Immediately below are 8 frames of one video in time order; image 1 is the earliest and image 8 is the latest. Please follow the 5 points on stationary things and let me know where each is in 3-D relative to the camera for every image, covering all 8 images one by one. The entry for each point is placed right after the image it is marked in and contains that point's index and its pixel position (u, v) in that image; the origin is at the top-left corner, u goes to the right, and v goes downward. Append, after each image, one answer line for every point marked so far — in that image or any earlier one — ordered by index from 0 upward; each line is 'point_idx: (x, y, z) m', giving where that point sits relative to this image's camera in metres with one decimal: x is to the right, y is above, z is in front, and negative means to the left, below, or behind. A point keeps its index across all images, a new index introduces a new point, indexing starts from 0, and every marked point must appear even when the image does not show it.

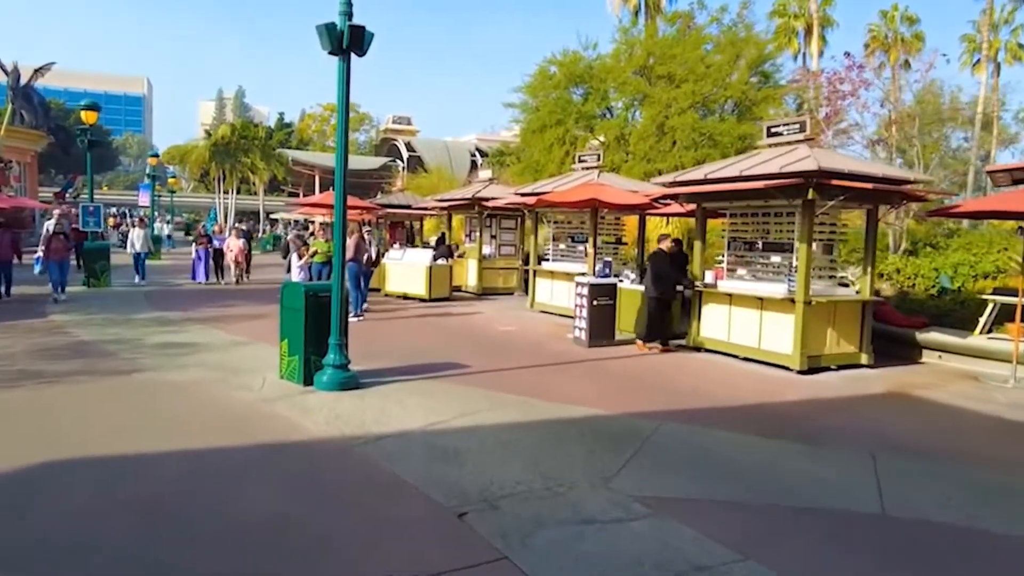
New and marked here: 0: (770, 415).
0: (+2.8, -1.4, +8.1) m
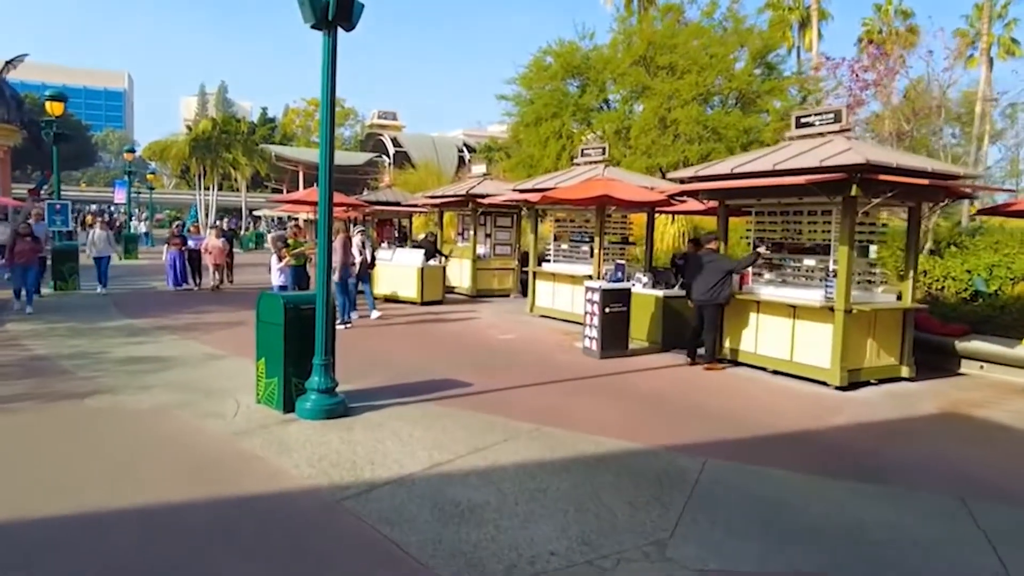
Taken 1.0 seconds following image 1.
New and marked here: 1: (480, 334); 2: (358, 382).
0: (+2.9, -1.5, +7.0) m
1: (-0.6, -0.8, +13.0) m
2: (-1.8, -1.1, +8.8) m
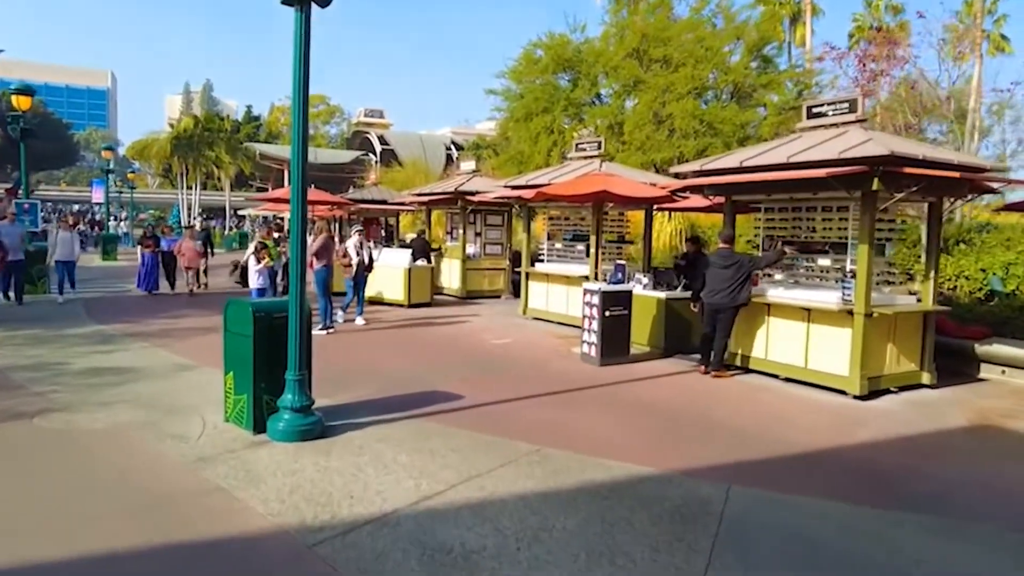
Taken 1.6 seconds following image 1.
0: (+2.9, -1.5, +6.4) m
1: (-0.7, -0.8, +12.2) m
2: (-1.9, -1.2, +8.1) m
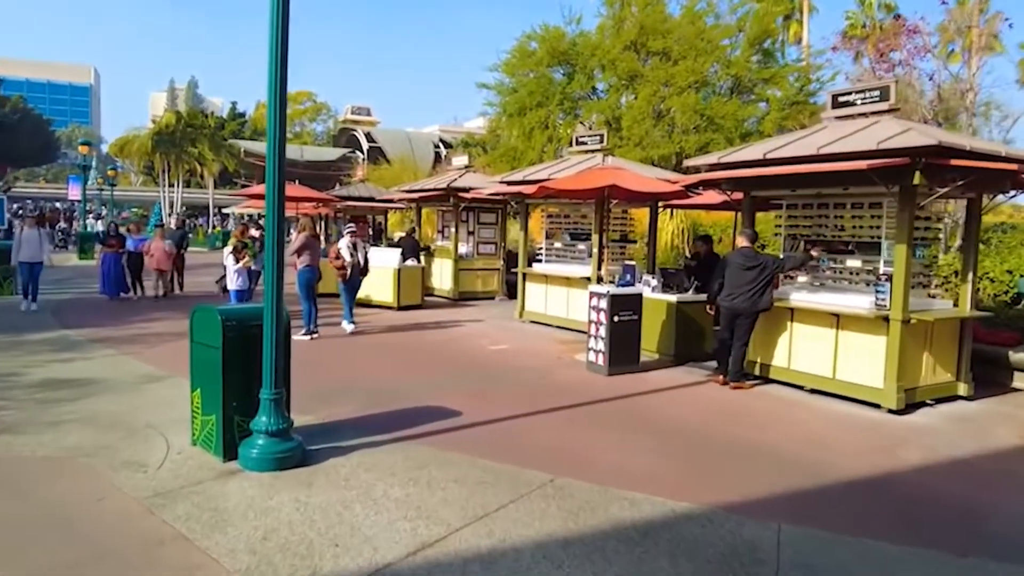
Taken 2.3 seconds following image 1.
0: (+3.0, -1.6, +5.6) m
1: (-0.7, -0.9, +11.4) m
2: (-1.9, -1.2, +7.2) m
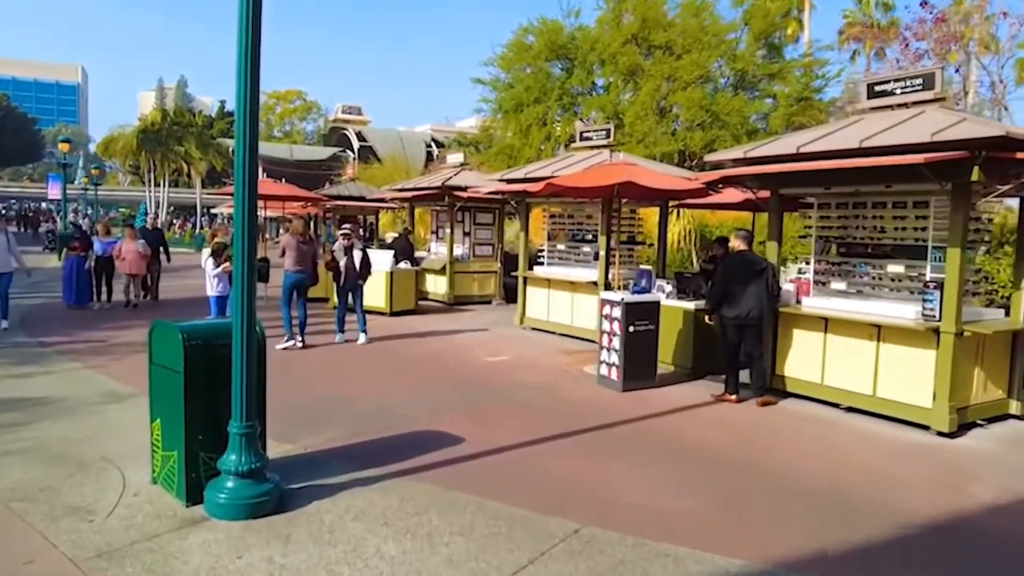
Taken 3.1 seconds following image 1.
0: (+3.1, -1.7, +4.8) m
1: (-0.7, -1.0, +10.5) m
2: (-1.8, -1.3, +6.4) m
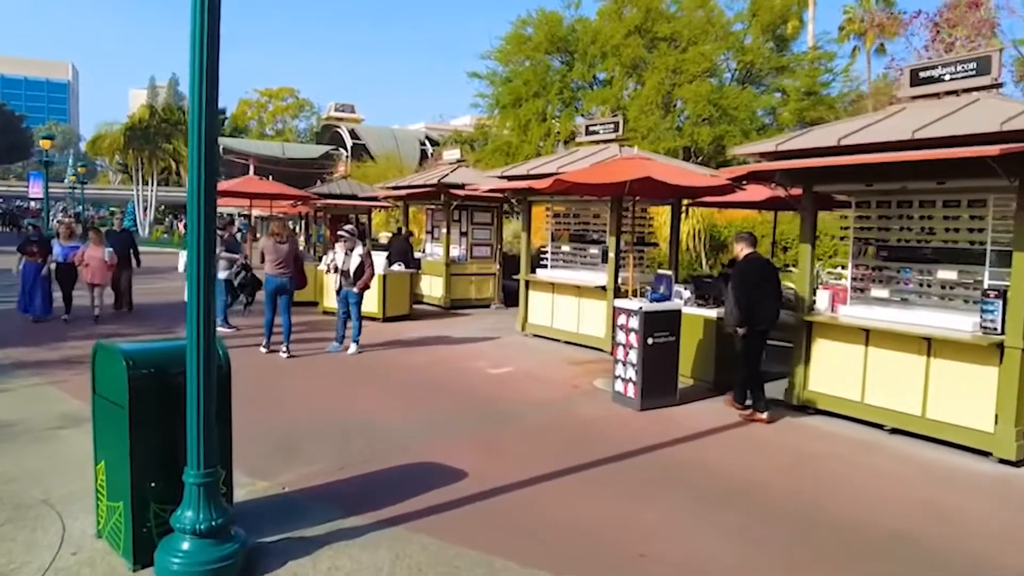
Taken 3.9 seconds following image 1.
0: (+3.2, -1.7, +4.0) m
1: (-0.6, -1.0, +9.7) m
2: (-1.7, -1.4, +5.5) m
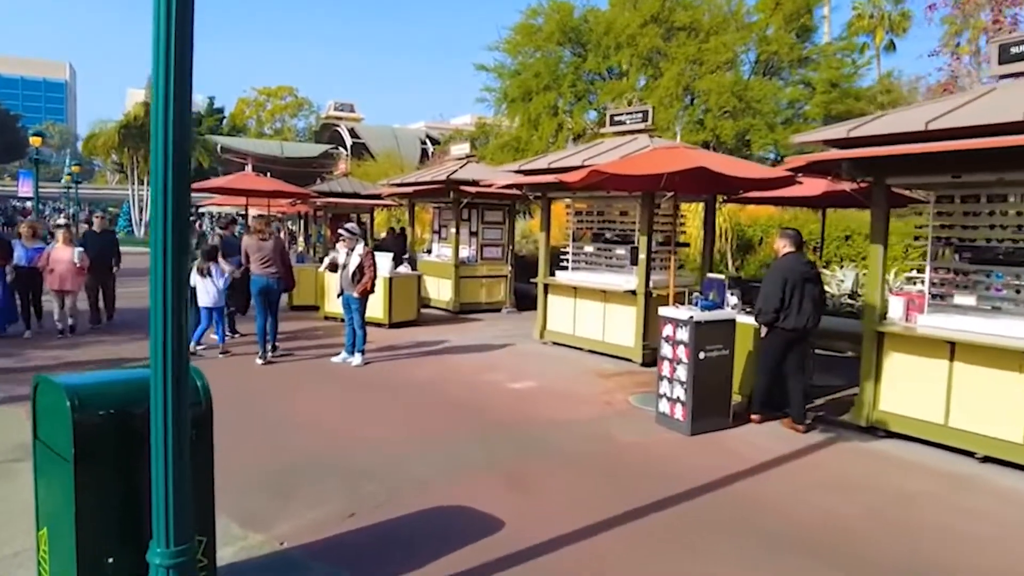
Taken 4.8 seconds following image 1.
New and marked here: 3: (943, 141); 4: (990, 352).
0: (+3.5, -1.8, +3.0) m
1: (-0.4, -1.1, +8.8) m
2: (-1.4, -1.4, +4.6) m
3: (+3.5, +1.2, +6.0) m
4: (+3.9, -0.5, +6.0) m
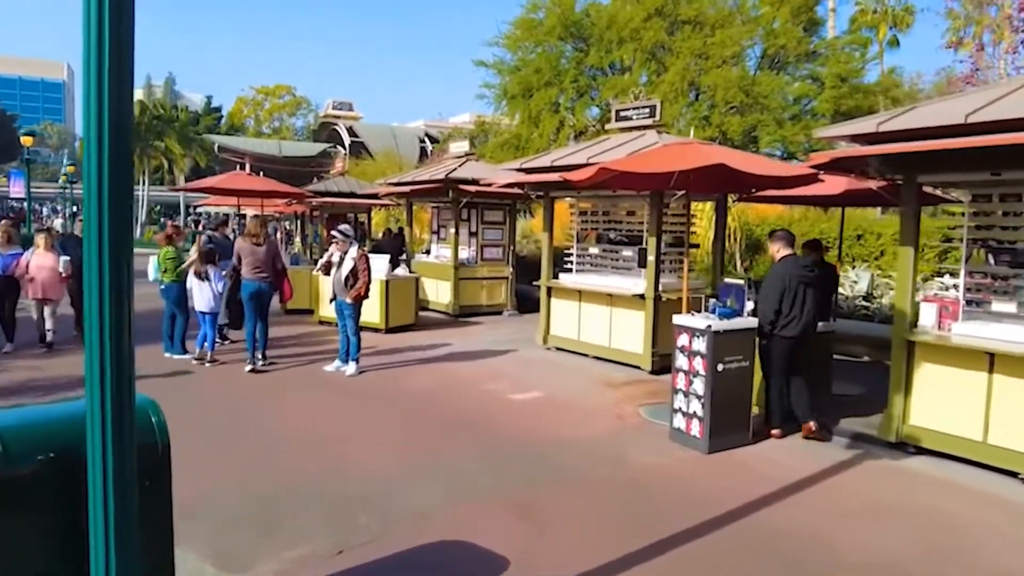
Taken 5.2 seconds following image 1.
0: (+3.5, -1.9, +2.6) m
1: (-0.3, -1.2, +8.3) m
2: (-1.4, -1.5, +4.1) m
3: (+3.5, +1.1, +5.5) m
4: (+3.9, -0.6, +5.5) m
